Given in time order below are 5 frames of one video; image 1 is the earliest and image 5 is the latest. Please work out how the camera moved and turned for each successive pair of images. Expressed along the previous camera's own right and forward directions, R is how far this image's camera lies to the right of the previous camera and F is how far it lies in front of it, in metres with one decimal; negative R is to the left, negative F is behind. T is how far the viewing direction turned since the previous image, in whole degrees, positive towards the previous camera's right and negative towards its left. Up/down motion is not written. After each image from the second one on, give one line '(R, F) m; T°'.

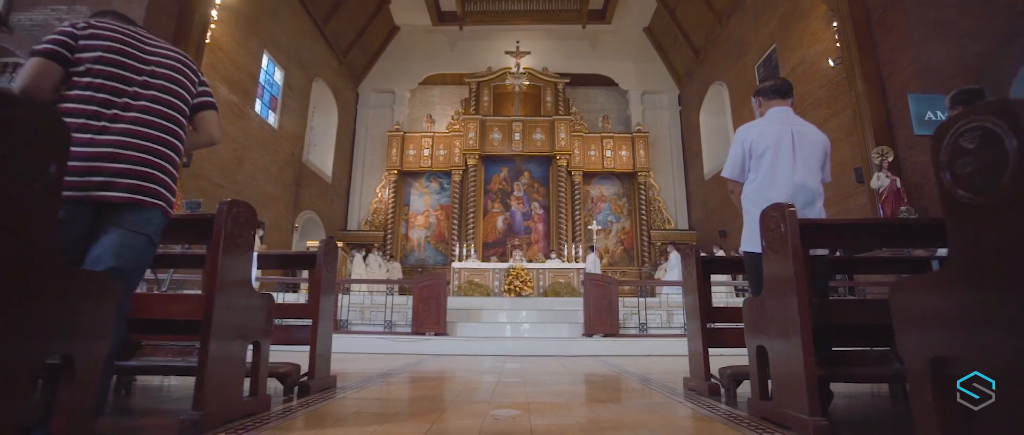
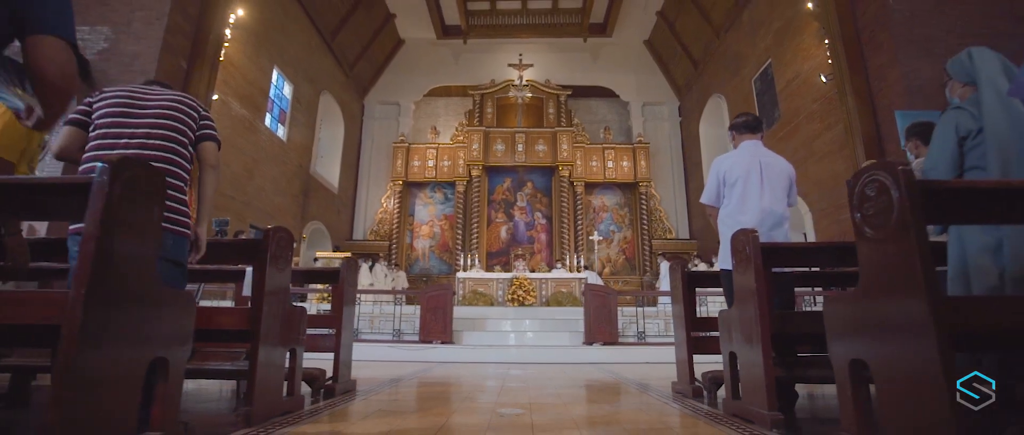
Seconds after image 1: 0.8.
(0.0, -0.2) m; 0°
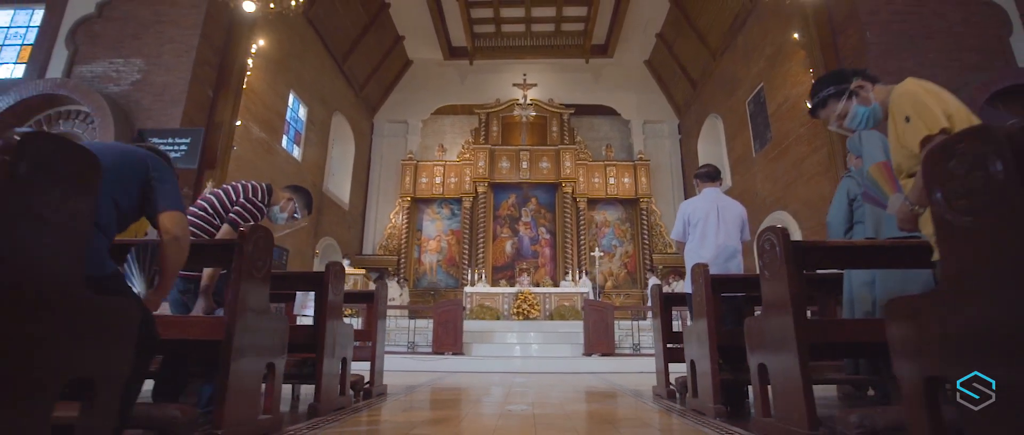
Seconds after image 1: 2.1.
(0.0, -0.4) m; 0°
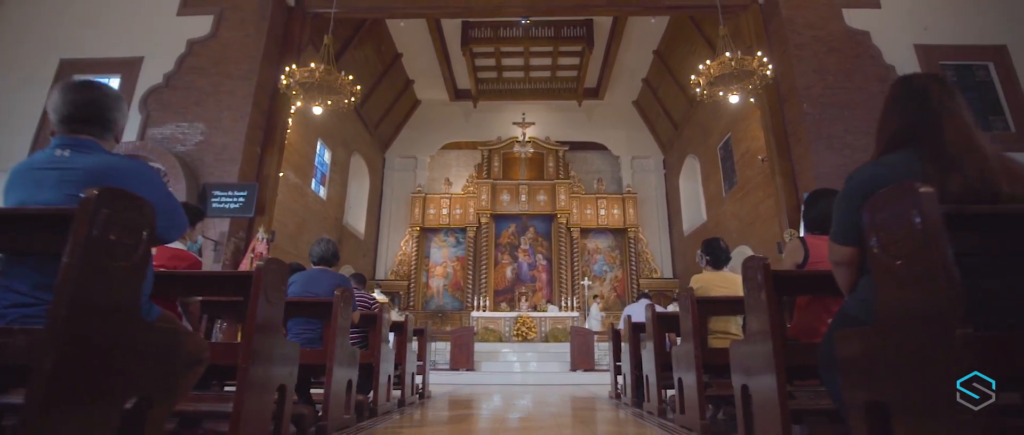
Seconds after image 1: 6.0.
(0.0, -1.4) m; 0°
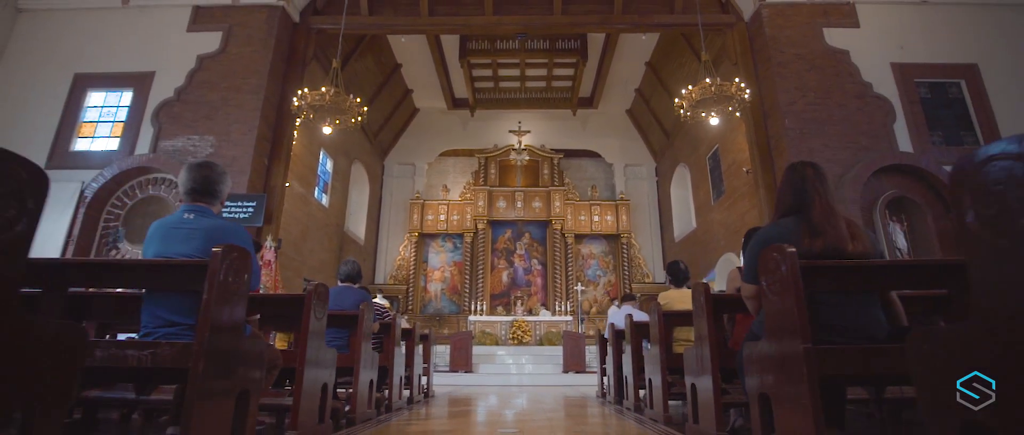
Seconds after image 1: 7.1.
(0.0, -0.4) m; 0°
